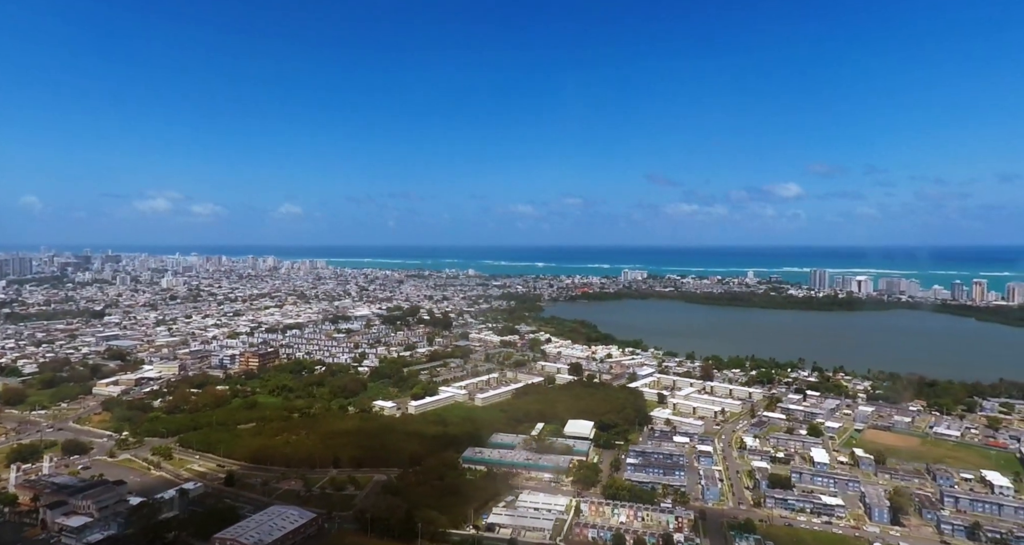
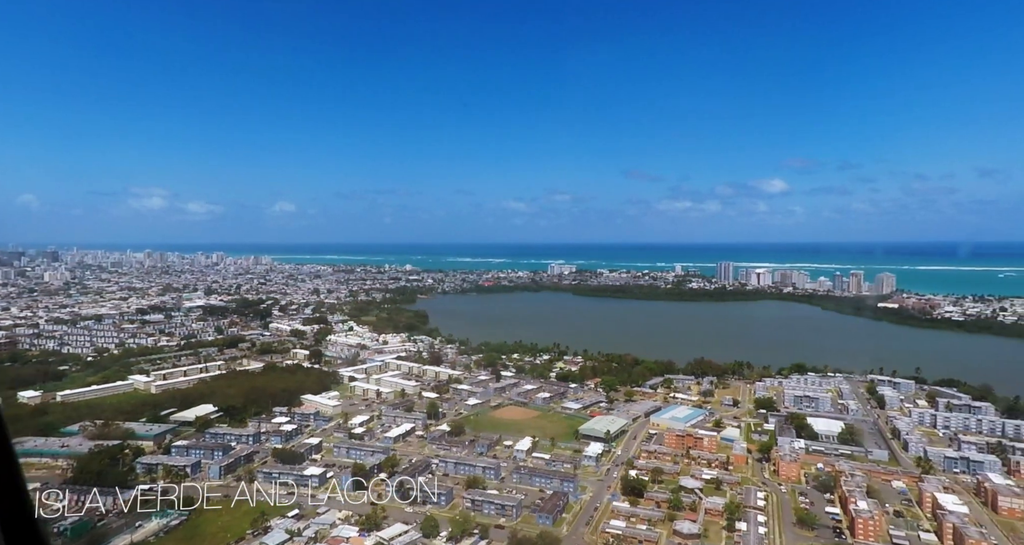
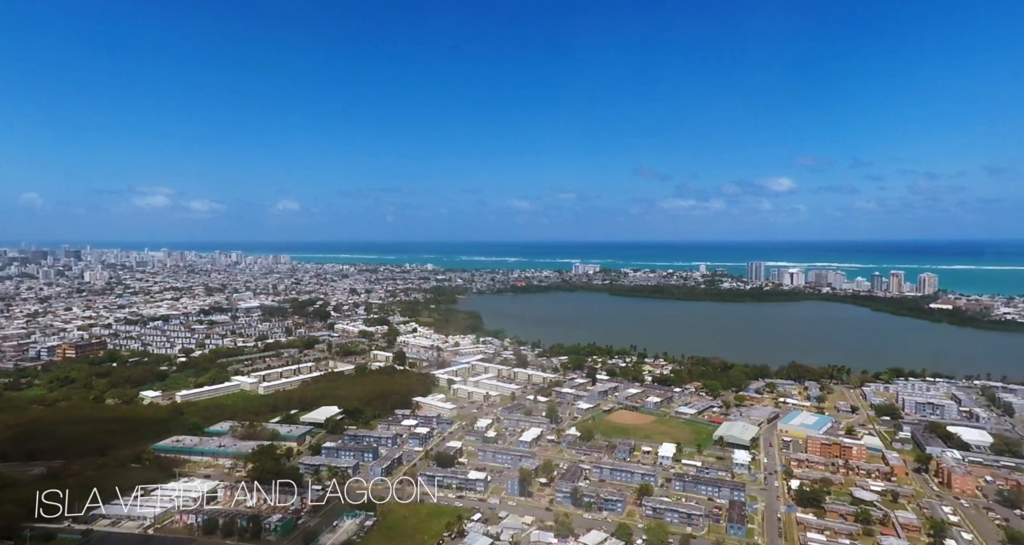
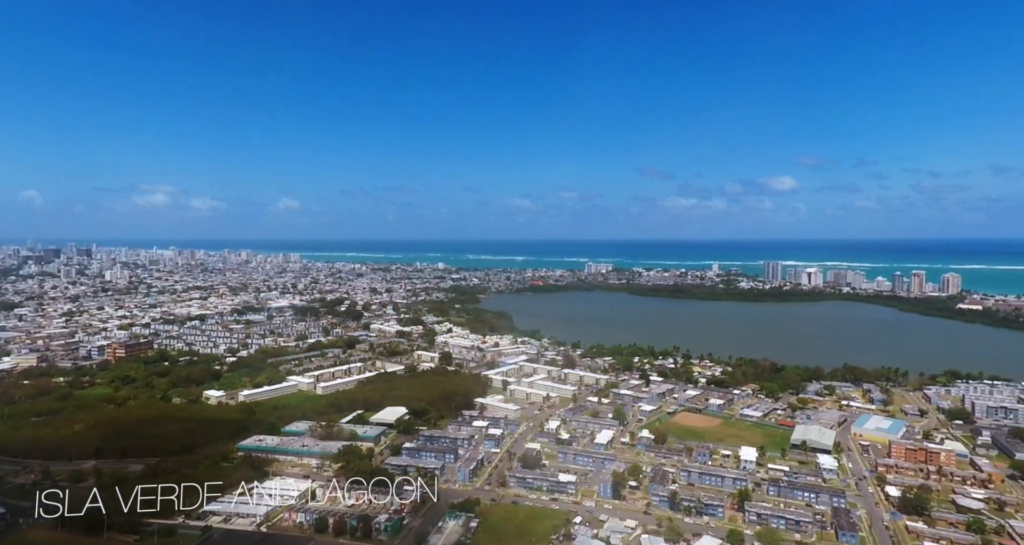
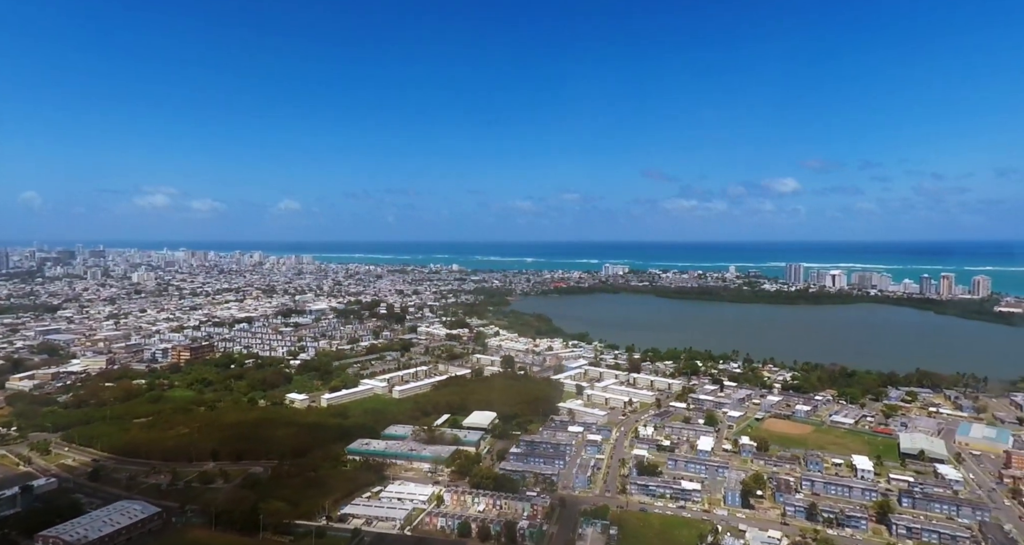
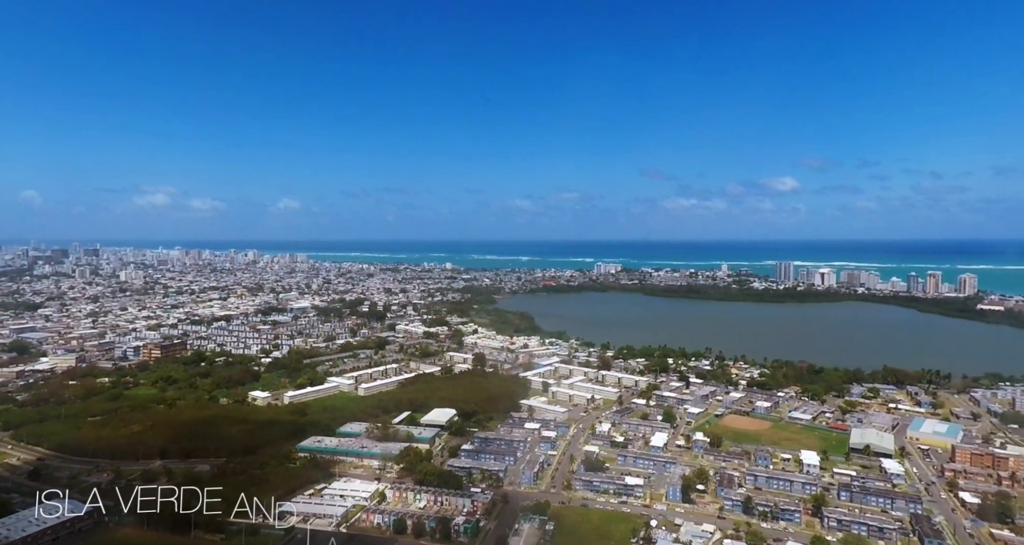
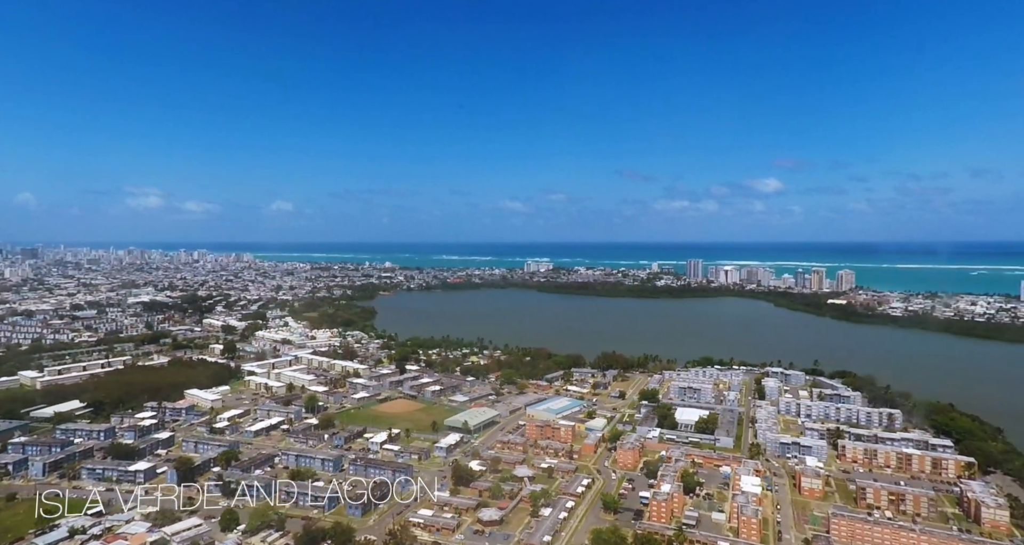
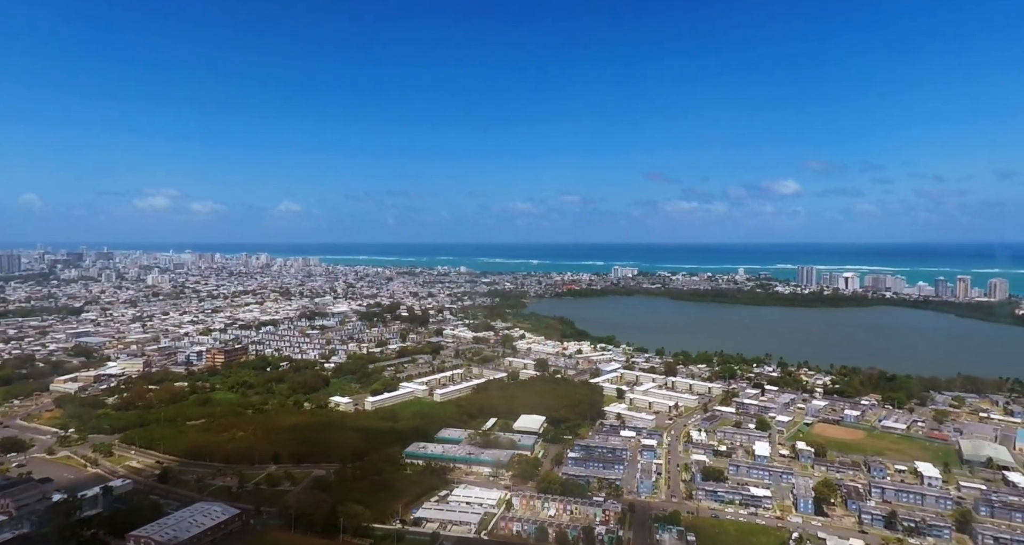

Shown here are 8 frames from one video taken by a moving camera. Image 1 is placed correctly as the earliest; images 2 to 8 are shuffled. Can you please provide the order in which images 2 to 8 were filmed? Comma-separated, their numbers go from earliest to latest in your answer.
8, 5, 6, 4, 3, 2, 7
